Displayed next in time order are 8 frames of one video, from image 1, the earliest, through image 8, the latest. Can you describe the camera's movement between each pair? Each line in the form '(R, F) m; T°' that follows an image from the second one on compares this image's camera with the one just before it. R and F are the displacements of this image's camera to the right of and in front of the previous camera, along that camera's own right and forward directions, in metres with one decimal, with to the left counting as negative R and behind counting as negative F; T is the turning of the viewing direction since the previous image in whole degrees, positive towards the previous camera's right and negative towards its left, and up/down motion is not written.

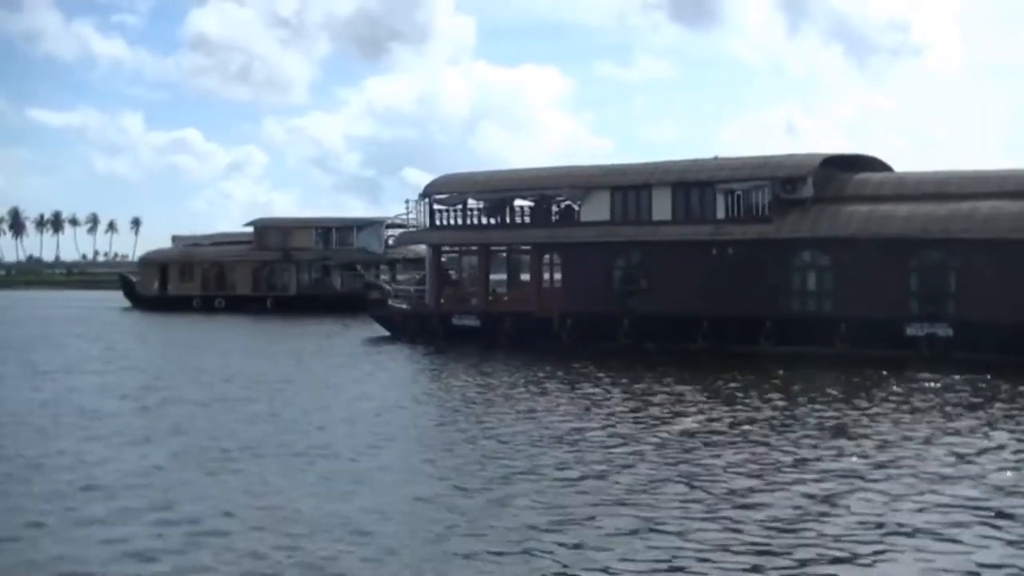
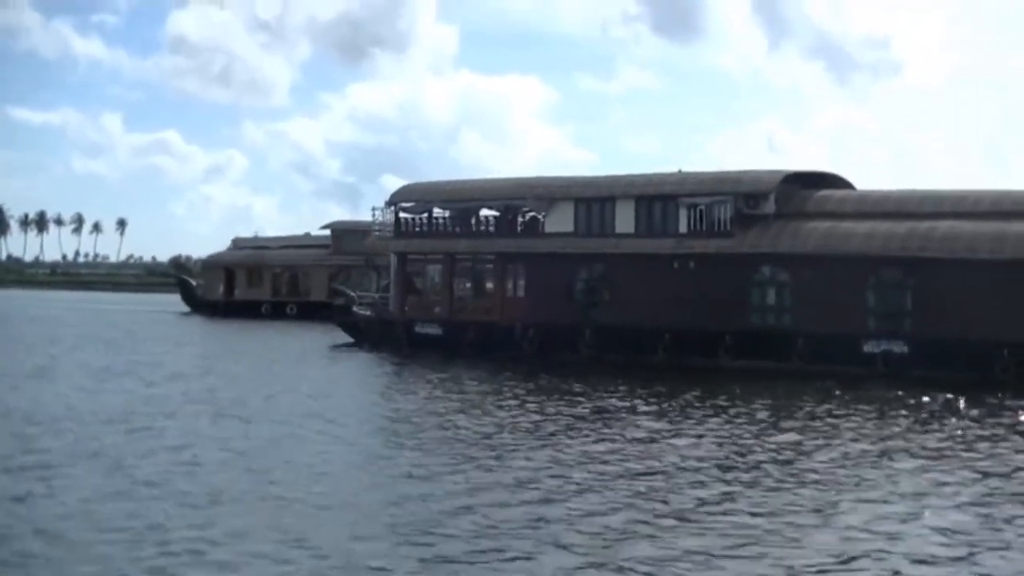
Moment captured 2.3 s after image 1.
(+0.2, -0.1) m; +1°
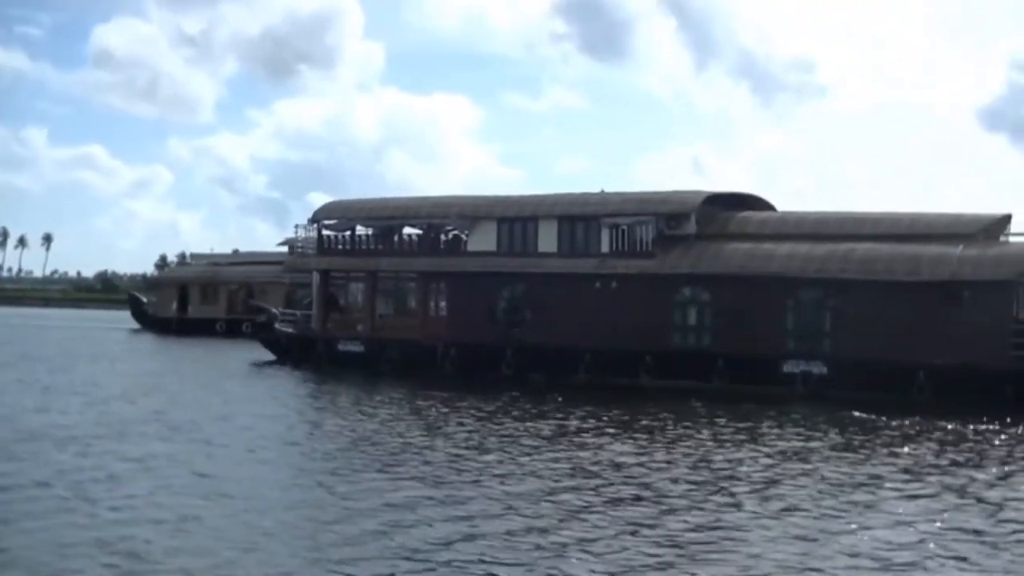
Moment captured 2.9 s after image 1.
(+0.1, +0.1) m; +3°
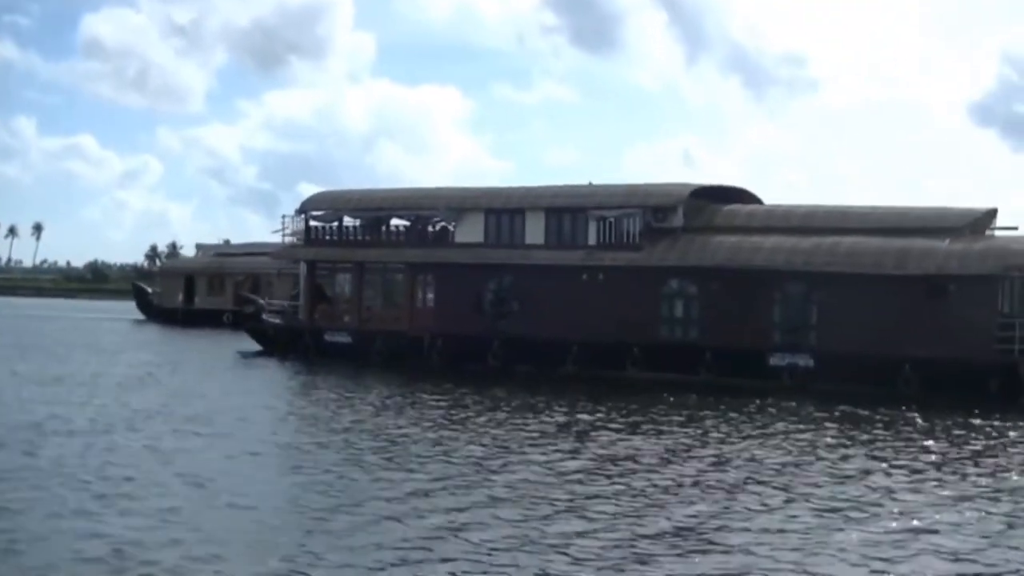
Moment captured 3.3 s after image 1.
(-4.8, -0.4) m; +1°
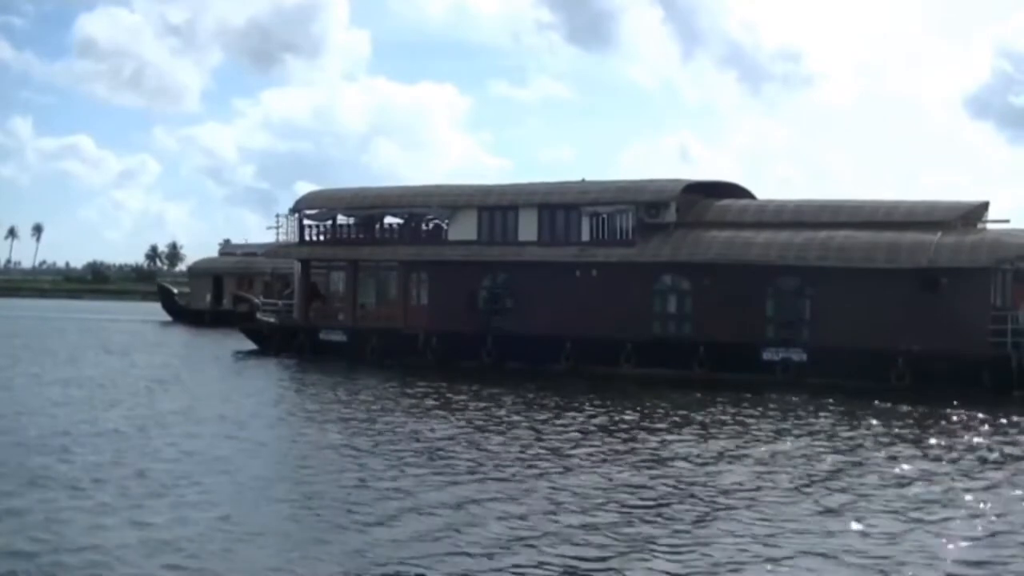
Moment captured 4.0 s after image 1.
(-2.4, -0.1) m; 0°
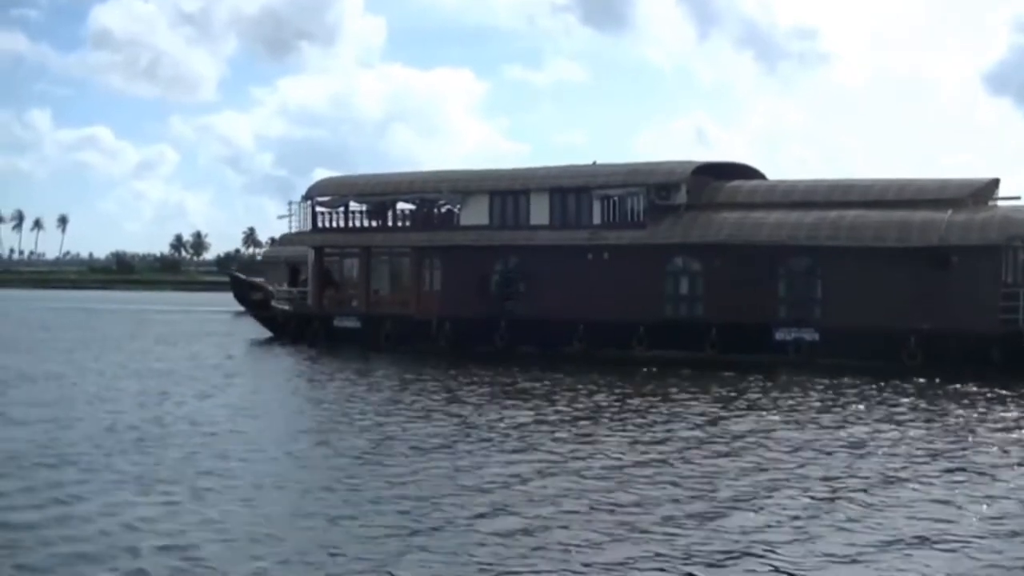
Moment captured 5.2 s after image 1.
(+0.5, -9.1) m; -1°
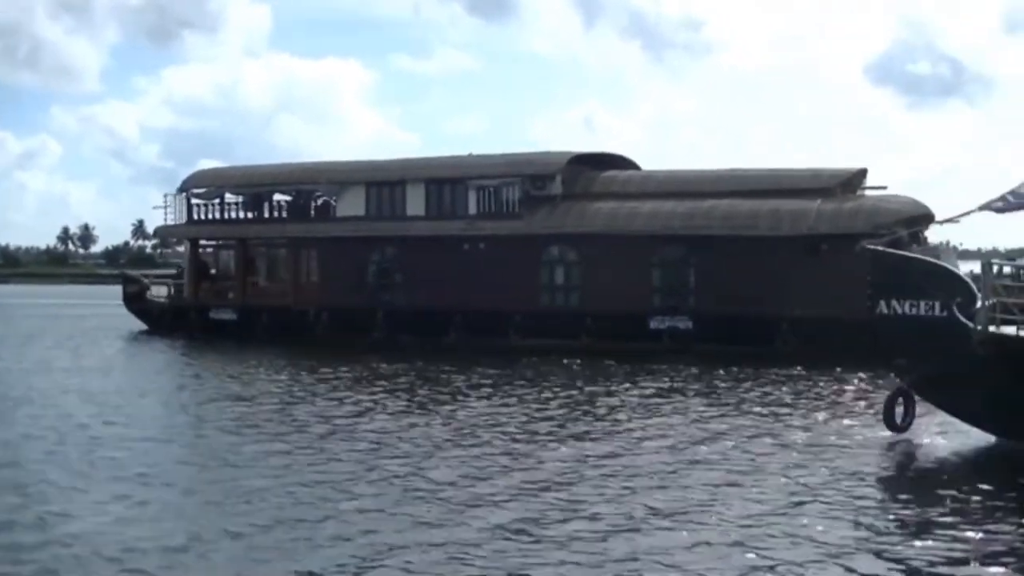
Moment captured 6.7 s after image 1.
(+0.9, -3.8) m; +5°
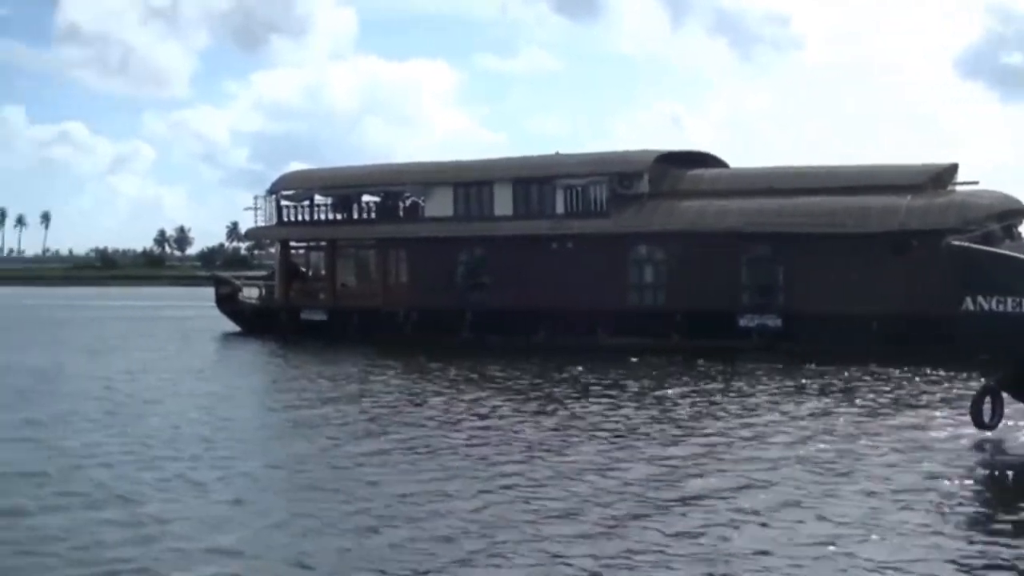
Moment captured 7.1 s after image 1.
(+0.2, -1.0) m; -4°
